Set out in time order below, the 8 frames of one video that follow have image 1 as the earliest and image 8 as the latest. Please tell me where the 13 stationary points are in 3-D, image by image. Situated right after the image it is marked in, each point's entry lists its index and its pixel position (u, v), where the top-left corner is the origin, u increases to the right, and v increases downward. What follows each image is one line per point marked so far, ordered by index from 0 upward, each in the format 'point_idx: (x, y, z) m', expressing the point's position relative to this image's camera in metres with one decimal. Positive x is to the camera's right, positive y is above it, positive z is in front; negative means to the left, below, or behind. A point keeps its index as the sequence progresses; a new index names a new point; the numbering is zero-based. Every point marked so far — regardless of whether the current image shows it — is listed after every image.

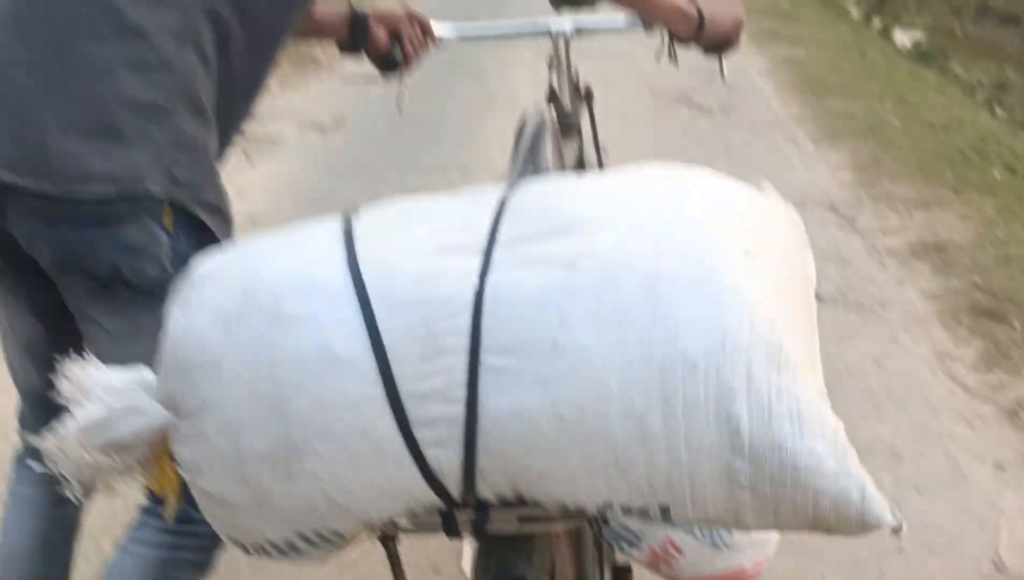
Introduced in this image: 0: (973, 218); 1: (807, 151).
0: (+1.5, +0.2, +3.8) m
1: (+1.2, +0.6, +4.6) m
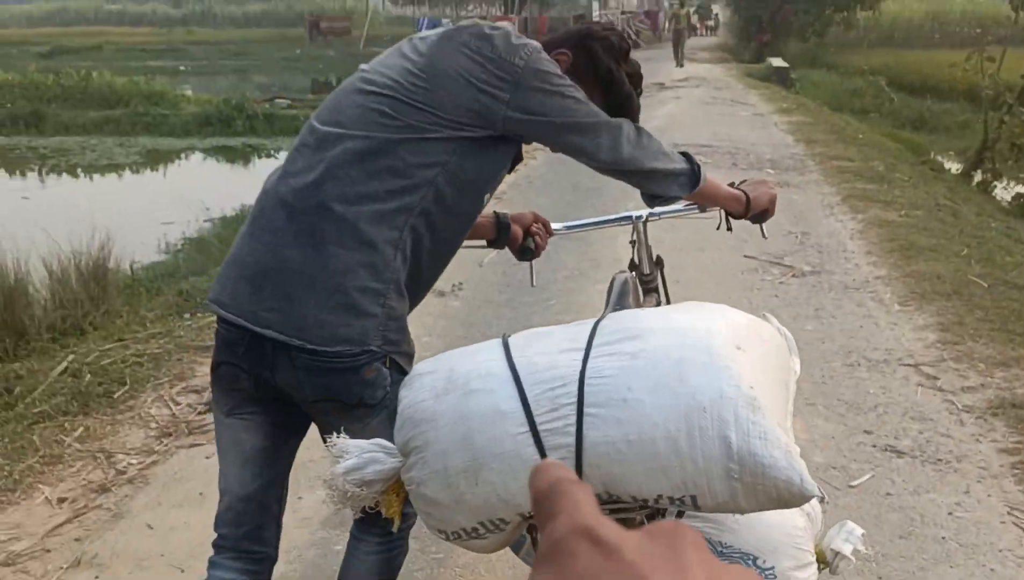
0: (+1.9, -0.3, +4.0) m
1: (+1.6, -0.1, +4.9) m
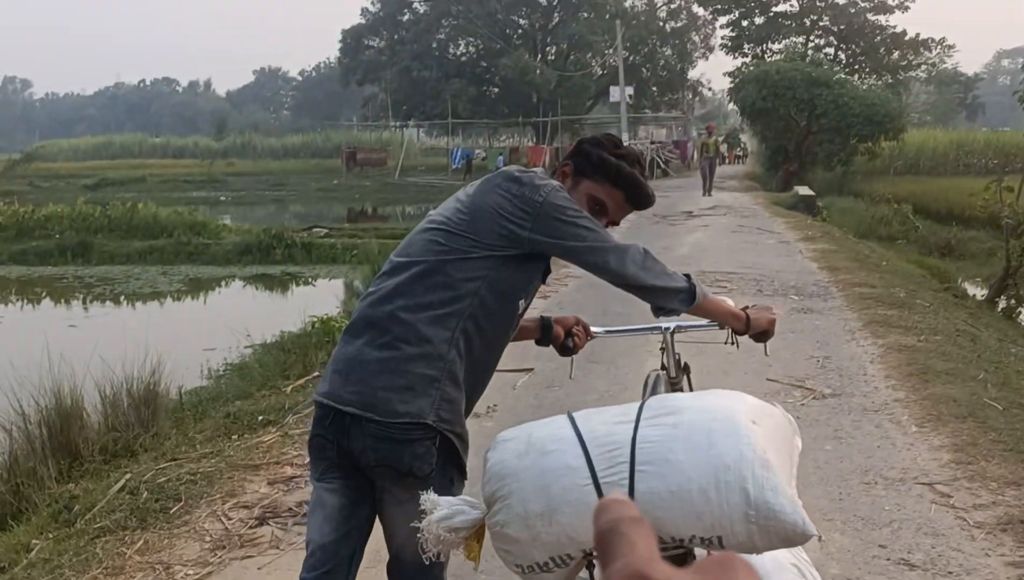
0: (+2.0, -0.7, +4.1) m
1: (+1.8, -0.6, +5.1) m
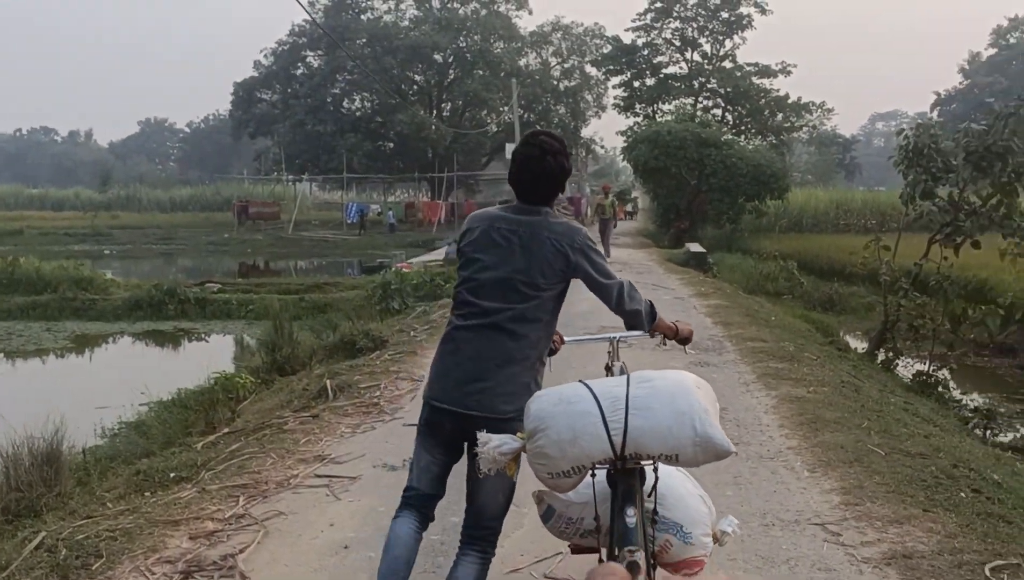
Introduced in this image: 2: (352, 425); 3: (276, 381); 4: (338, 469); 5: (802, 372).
0: (+1.7, -1.0, +4.5) m
1: (+1.4, -0.9, +5.4) m
2: (-1.0, -0.8, +7.0) m
3: (-2.2, -0.9, +10.8) m
4: (-0.9, -0.9, +5.8) m
5: (+2.1, -0.6, +8.4) m
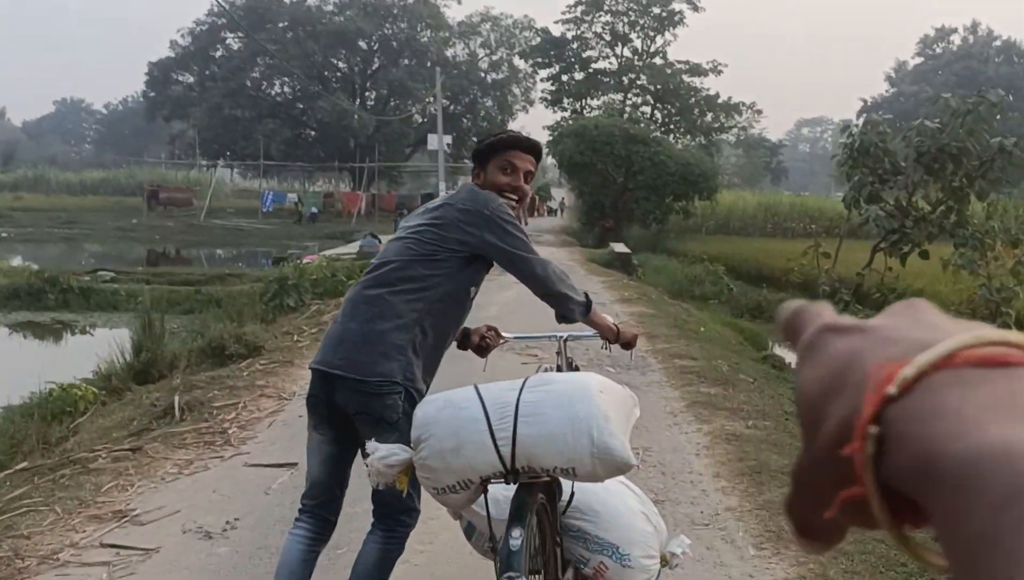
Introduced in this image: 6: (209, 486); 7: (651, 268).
0: (+1.2, -1.1, +3.2) m
1: (+0.8, -1.0, +4.1) m
2: (-1.6, -0.8, +5.6) m
3: (-3.1, -0.8, +9.3) m
4: (-1.4, -0.9, +4.4) m
5: (+1.4, -0.7, +7.2) m
6: (-1.3, -0.9, +5.1) m
7: (+2.4, +0.4, +19.9) m
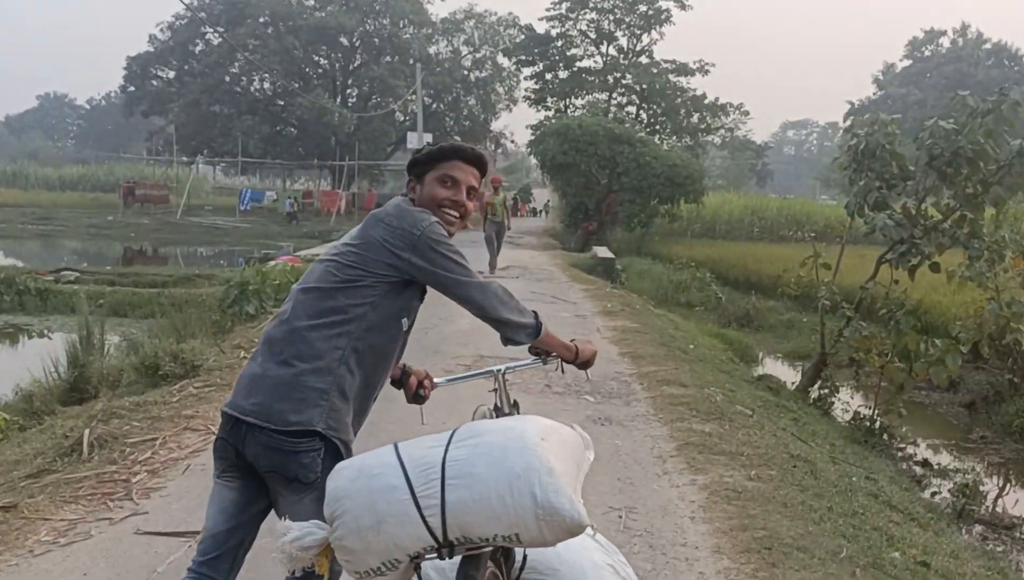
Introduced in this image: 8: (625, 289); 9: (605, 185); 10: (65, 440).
0: (+1.1, -1.2, +2.2) m
1: (+0.7, -1.1, +3.1) m
2: (-1.8, -0.9, +4.5) m
3: (-3.3, -0.9, +8.2) m
4: (-1.6, -1.0, +3.3) m
5: (+1.2, -0.8, +6.2) m
6: (-1.5, -1.0, +4.0) m
7: (+2.0, +0.3, +18.9) m
8: (+1.6, 0.0, +15.8) m
9: (+1.6, +1.8, +20.0) m
10: (-2.7, -0.9, +6.8) m
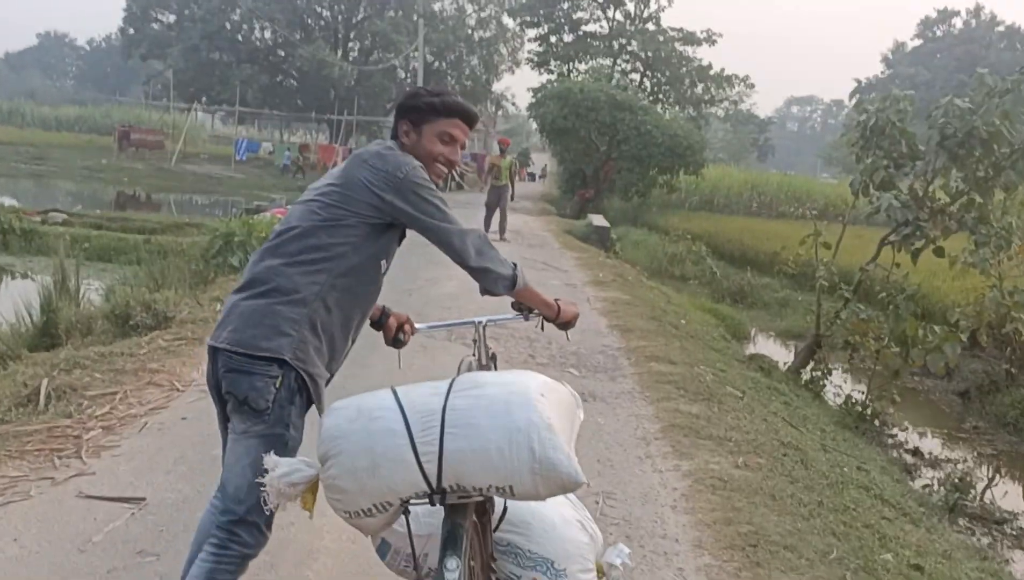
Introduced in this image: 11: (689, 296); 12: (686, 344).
0: (+0.9, -1.2, +2.0) m
1: (+0.6, -1.0, +2.8) m
2: (-1.9, -0.7, +4.2) m
3: (-3.5, -0.5, +7.9) m
4: (-1.7, -0.9, +3.1) m
5: (+1.1, -0.7, +5.9) m
6: (-1.6, -0.8, +3.7) m
7: (+1.9, +0.8, +18.6) m
8: (+1.4, +0.4, +15.5) m
9: (+1.6, +2.4, +19.6) m
10: (-2.8, -0.6, +6.5) m
11: (+2.1, -0.1, +13.3) m
12: (+1.3, -0.4, +8.6) m
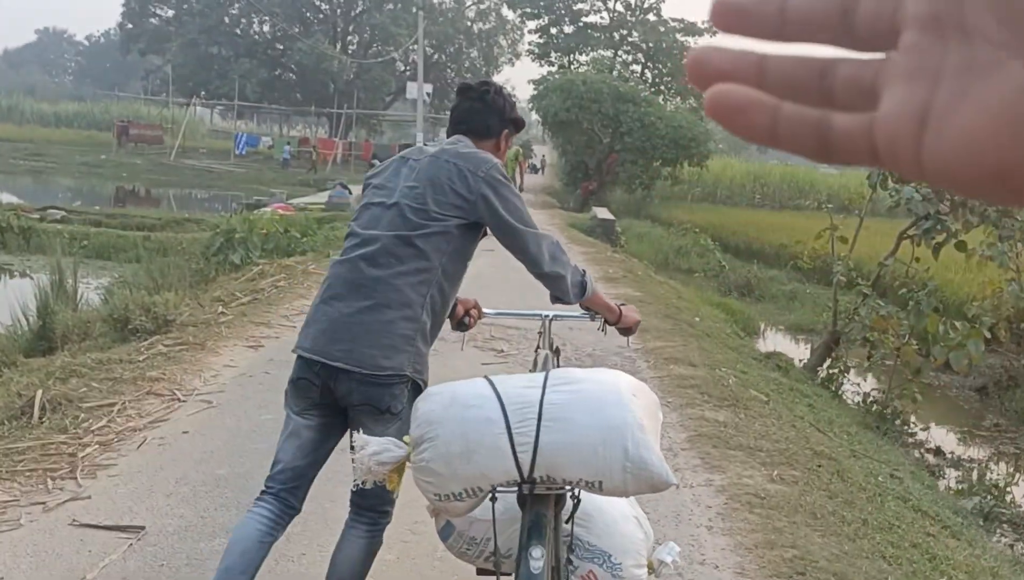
0: (+1.0, -1.2, +1.7) m
1: (+0.7, -1.1, +2.5) m
2: (-1.8, -0.8, +4.0) m
3: (-3.4, -0.5, +7.6) m
4: (-1.6, -0.9, +2.8) m
5: (+1.2, -0.7, +5.6) m
6: (-1.5, -0.8, +3.4) m
7: (+2.0, +0.8, +18.3) m
8: (+1.5, +0.5, +15.2) m
9: (+1.6, +2.5, +19.3) m
10: (-2.7, -0.6, +6.2) m
11: (+2.2, 0.0, +13.1) m
12: (+1.4, -0.4, +8.3) m
